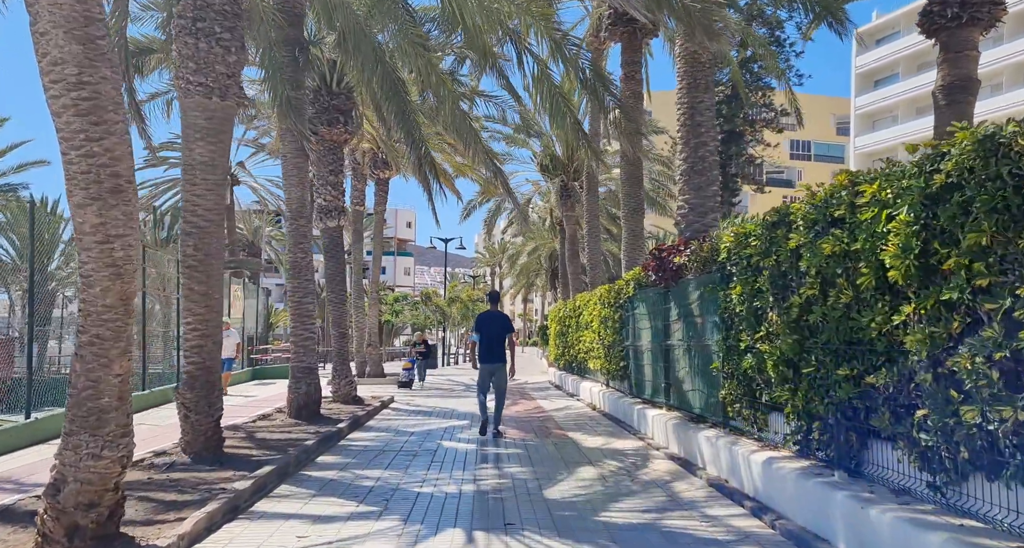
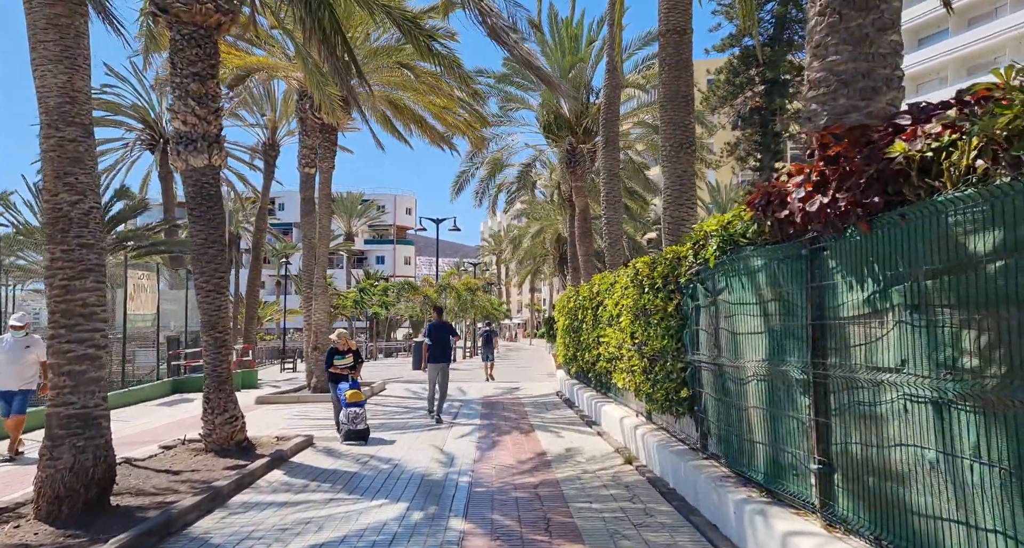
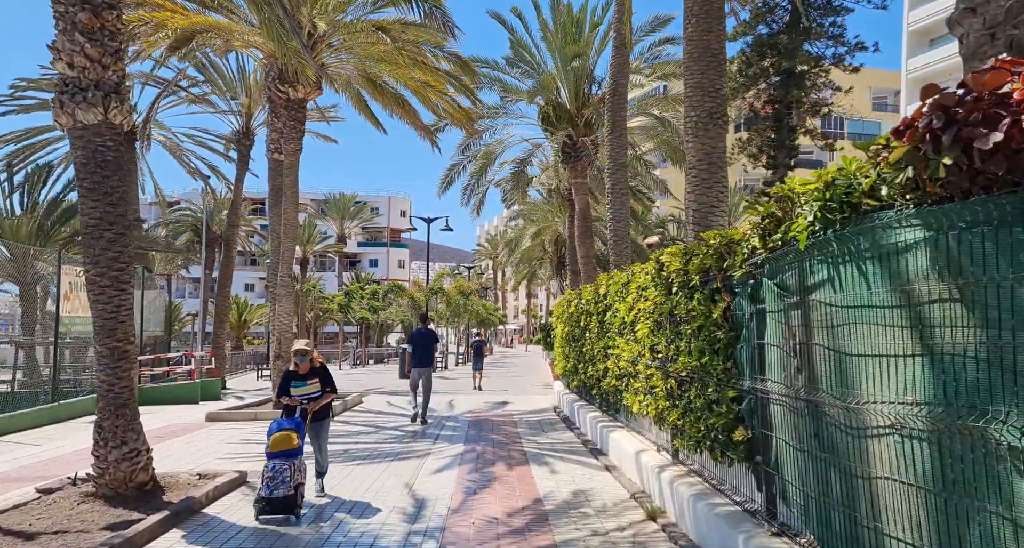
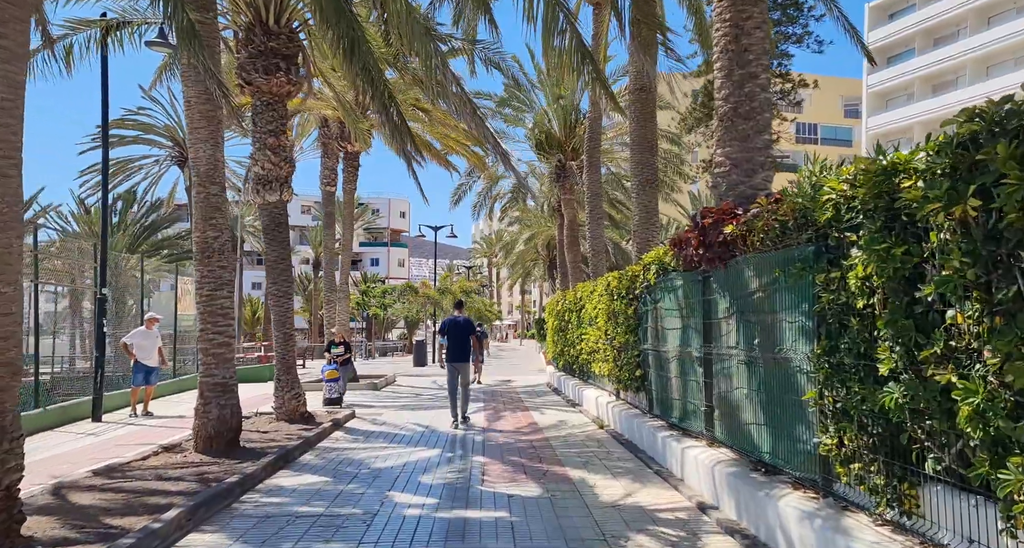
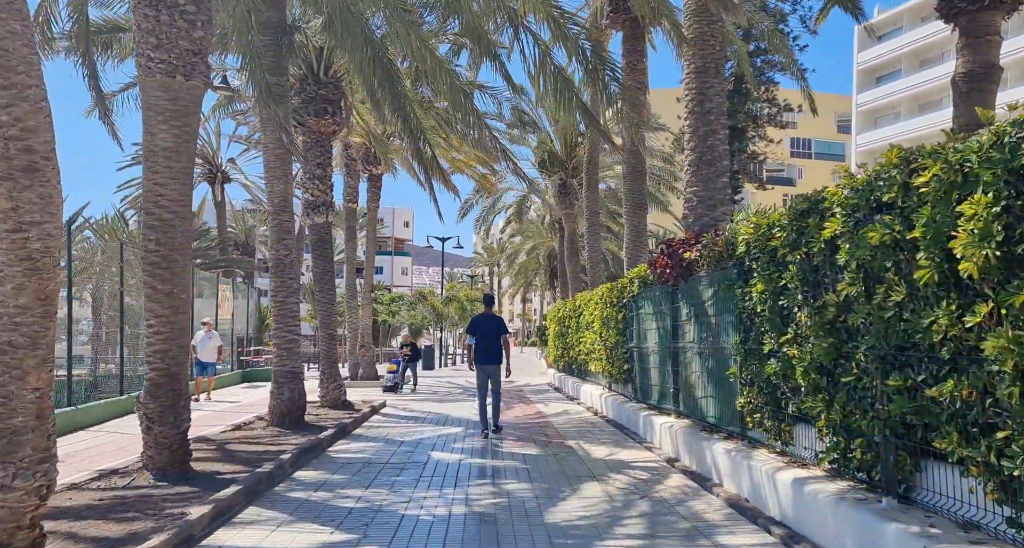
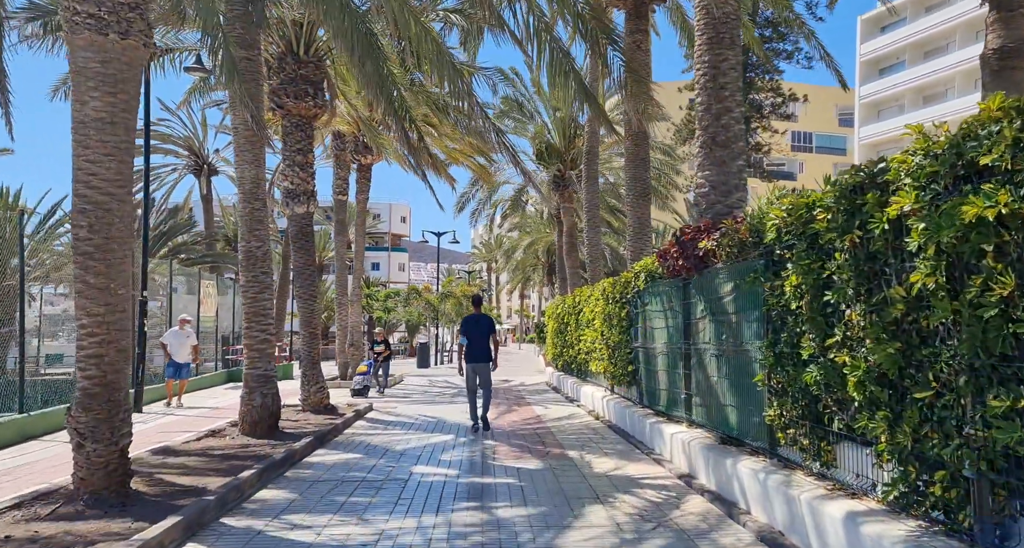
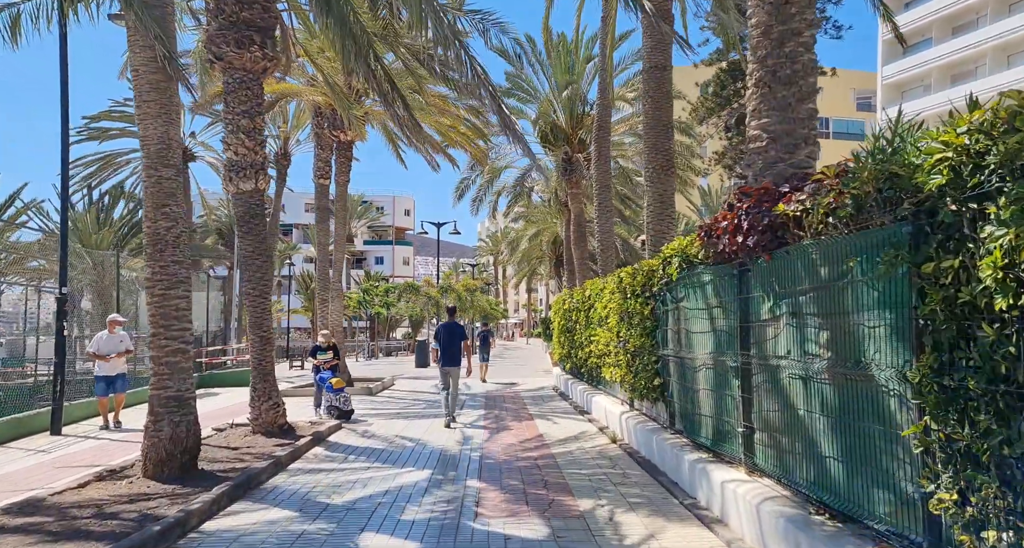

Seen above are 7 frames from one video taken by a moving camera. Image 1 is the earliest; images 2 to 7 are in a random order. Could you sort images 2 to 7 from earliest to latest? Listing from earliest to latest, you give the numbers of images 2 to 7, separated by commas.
5, 6, 4, 7, 2, 3
